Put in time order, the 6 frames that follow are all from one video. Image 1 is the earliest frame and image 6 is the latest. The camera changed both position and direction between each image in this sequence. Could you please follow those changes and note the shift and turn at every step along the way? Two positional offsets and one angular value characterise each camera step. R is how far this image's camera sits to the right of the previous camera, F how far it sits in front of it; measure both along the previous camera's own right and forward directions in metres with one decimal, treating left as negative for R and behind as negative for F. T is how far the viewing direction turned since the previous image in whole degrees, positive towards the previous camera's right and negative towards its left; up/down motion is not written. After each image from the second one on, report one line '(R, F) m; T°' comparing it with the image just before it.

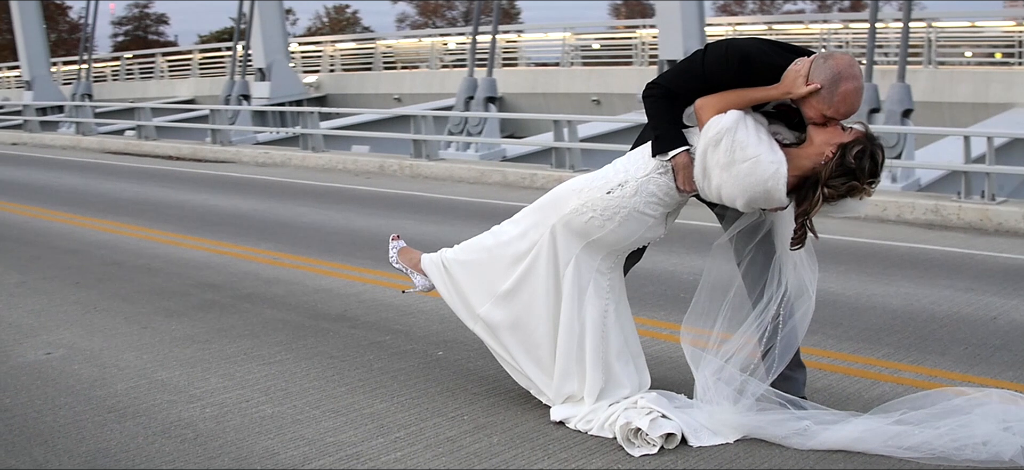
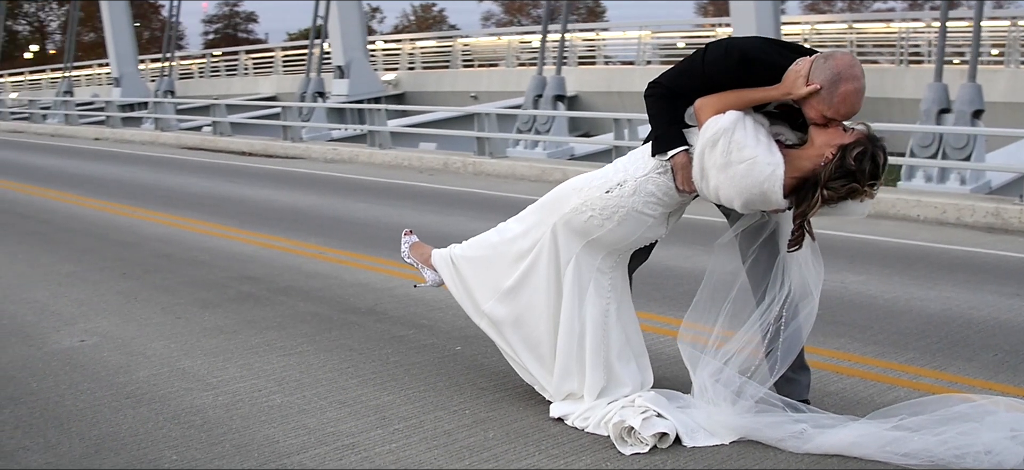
(+0.4, 0.0) m; -5°
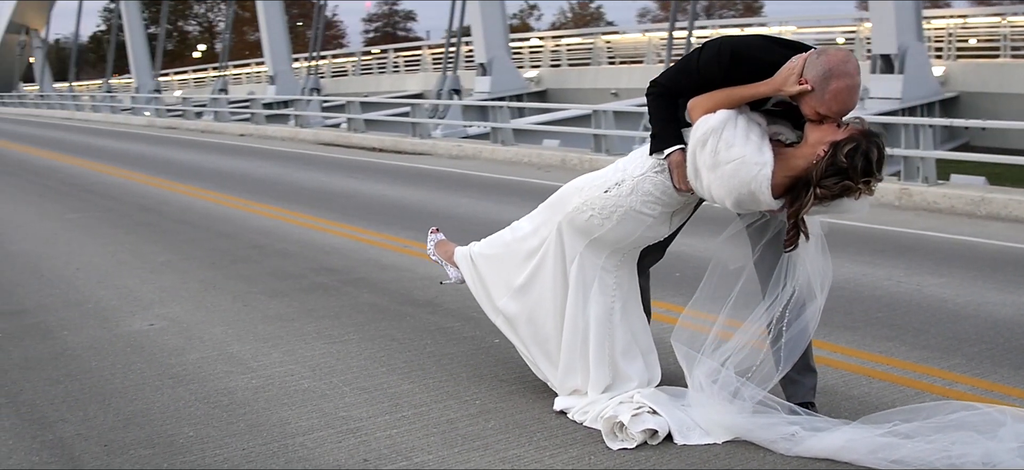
(+0.8, -0.1) m; -8°
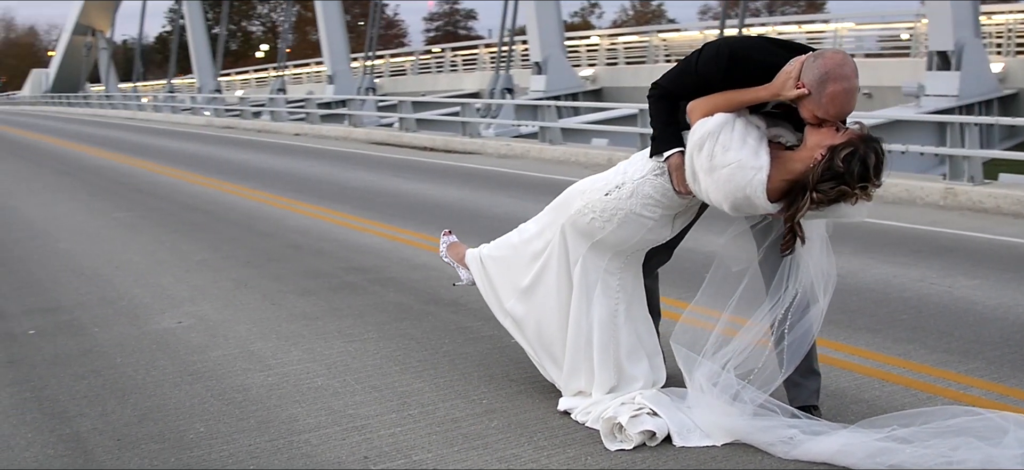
(+0.3, 0.0) m; -3°
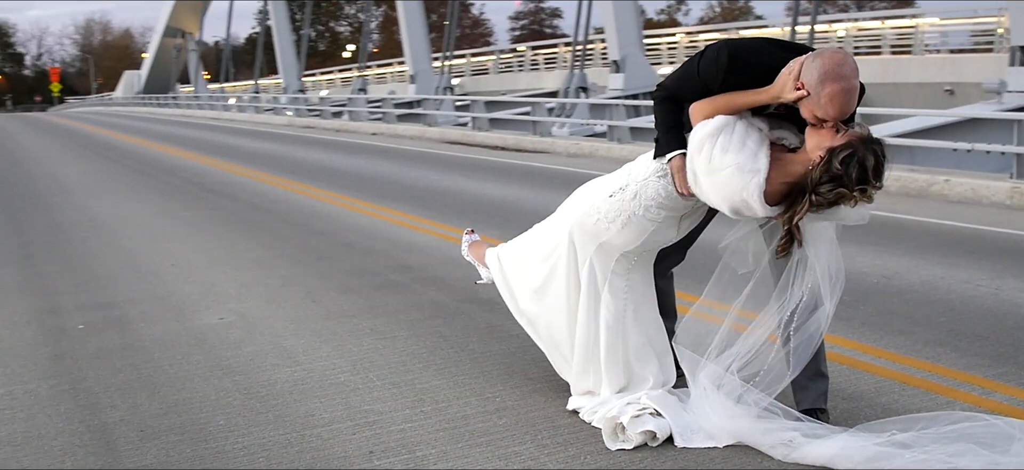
(+0.4, -0.1) m; -5°
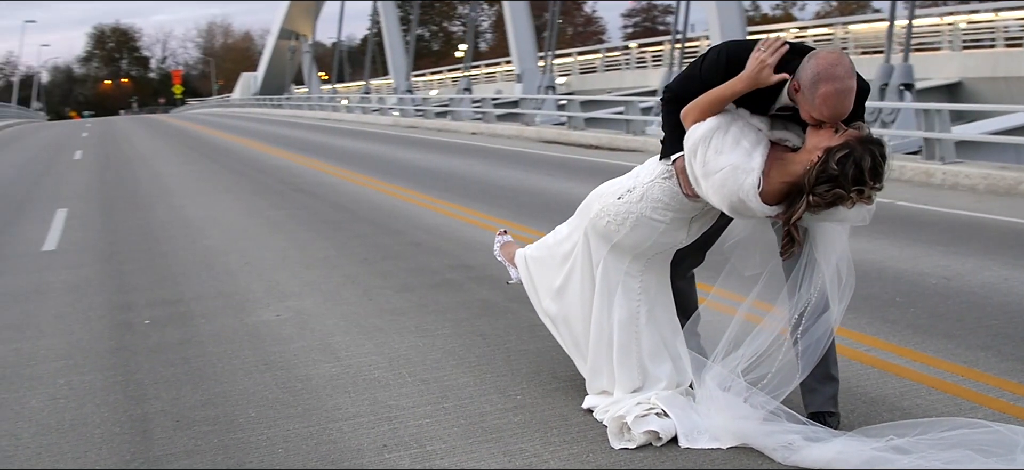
(+0.5, -0.1) m; -6°
